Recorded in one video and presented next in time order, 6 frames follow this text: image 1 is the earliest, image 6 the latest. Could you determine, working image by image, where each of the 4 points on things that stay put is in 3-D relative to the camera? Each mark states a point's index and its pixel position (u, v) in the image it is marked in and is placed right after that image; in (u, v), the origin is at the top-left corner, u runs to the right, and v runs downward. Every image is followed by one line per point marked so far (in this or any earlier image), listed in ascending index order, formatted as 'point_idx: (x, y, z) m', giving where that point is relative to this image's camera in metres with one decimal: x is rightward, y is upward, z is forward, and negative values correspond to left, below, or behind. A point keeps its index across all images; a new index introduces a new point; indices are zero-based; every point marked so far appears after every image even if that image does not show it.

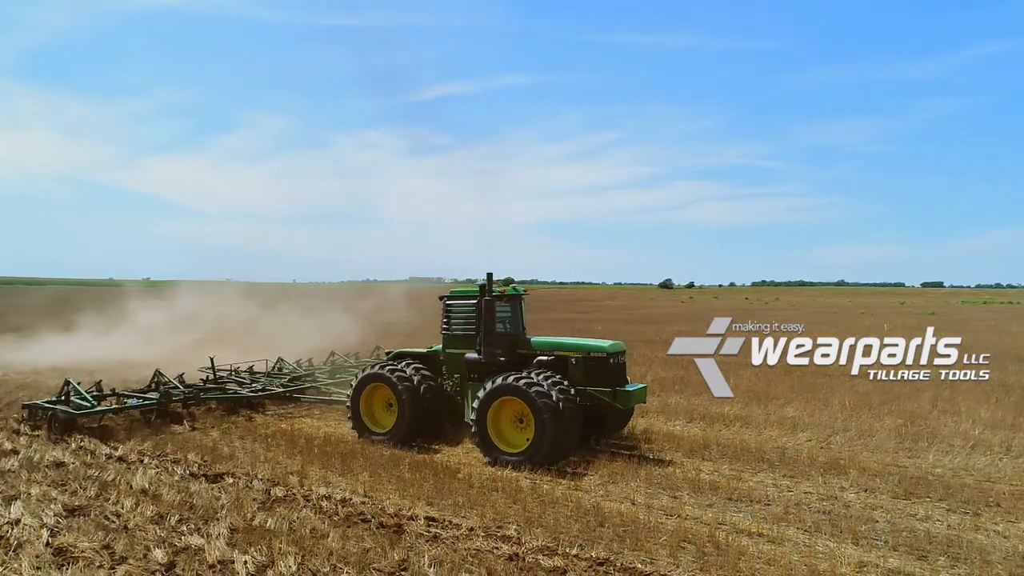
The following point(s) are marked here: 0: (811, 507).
0: (+2.5, -1.9, +6.1) m
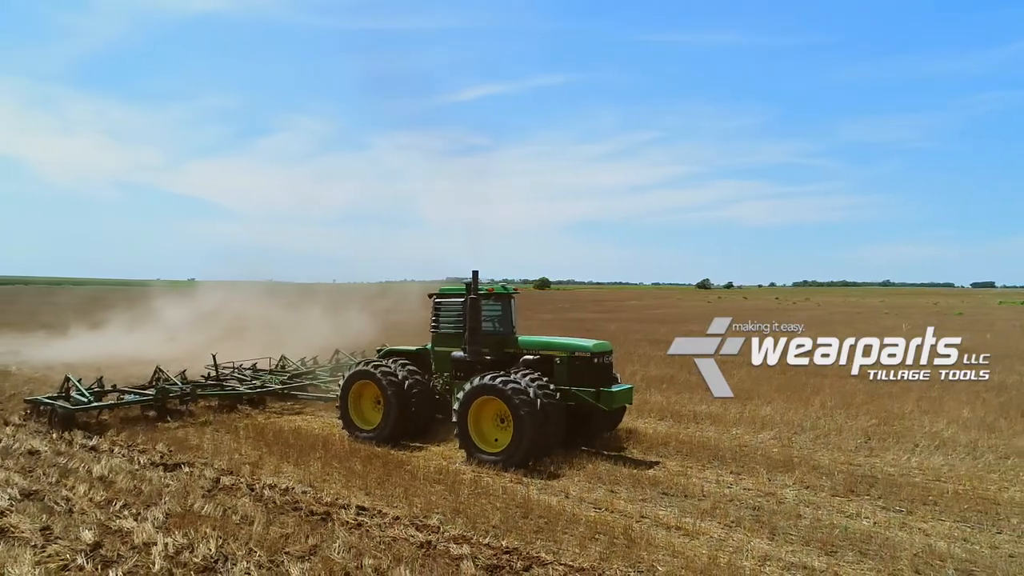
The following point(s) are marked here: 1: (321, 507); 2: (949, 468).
0: (+2.0, -1.9, +6.2) m
1: (-1.6, -1.8, +5.8) m
2: (+4.5, -1.8, +7.3) m
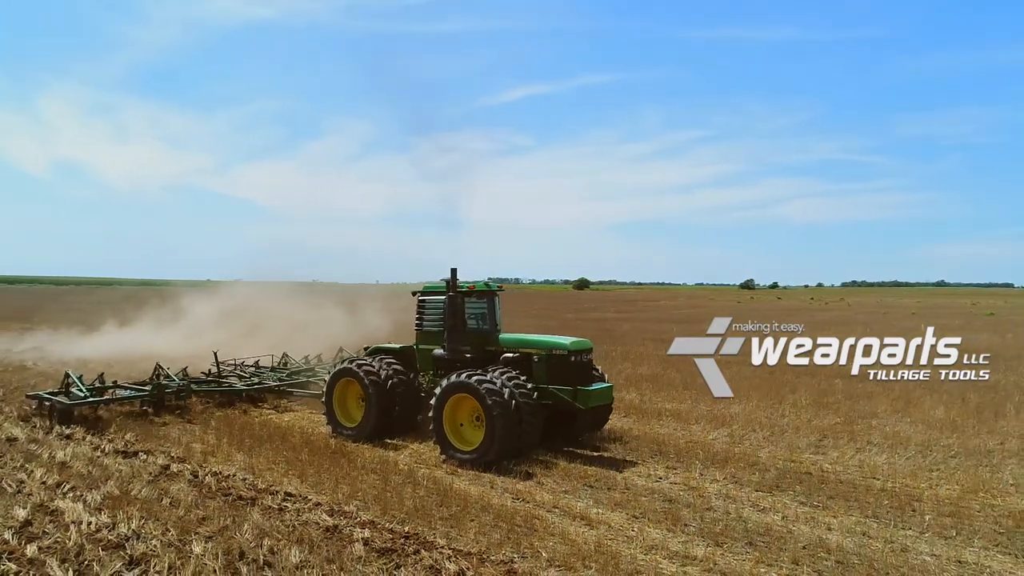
0: (+1.3, -1.8, +6.3) m
1: (-2.3, -1.8, +6.2) m
2: (+3.9, -1.8, +7.3) m
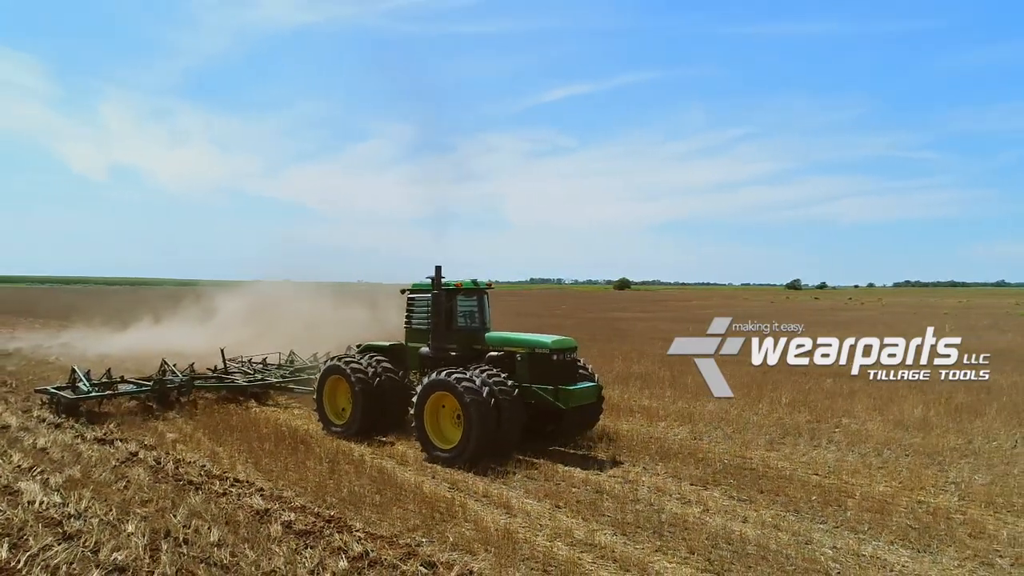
0: (+0.7, -1.8, +6.5) m
1: (-2.8, -1.7, +6.5) m
2: (+3.4, -1.8, +7.3) m
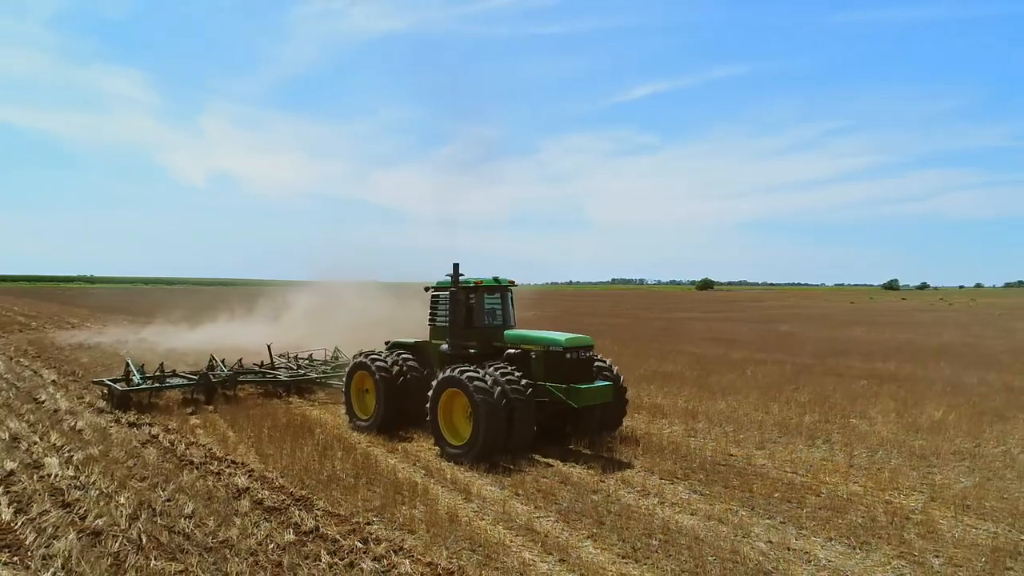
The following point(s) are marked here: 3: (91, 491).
0: (+0.5, -1.8, +6.7) m
1: (-3.1, -1.7, +7.1) m
2: (+3.2, -1.8, +7.2) m
3: (-3.5, -1.7, +6.0) m
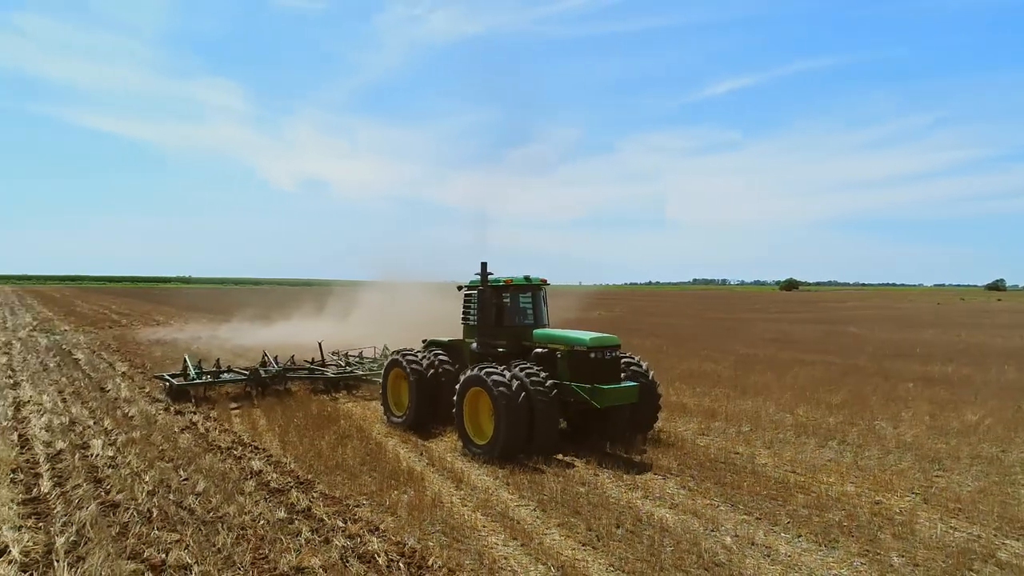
0: (+0.4, -1.8, +6.9) m
1: (-3.0, -1.7, +7.7) m
2: (+3.2, -1.7, +7.1) m
3: (-3.6, -1.7, +6.6) m
